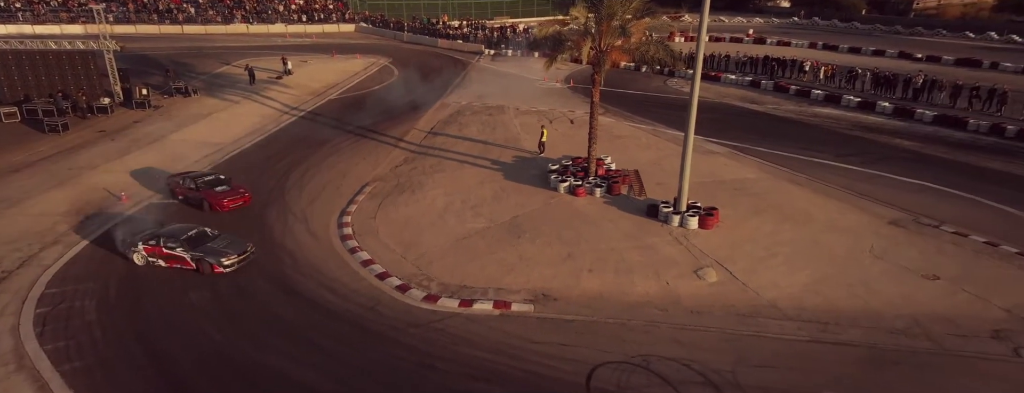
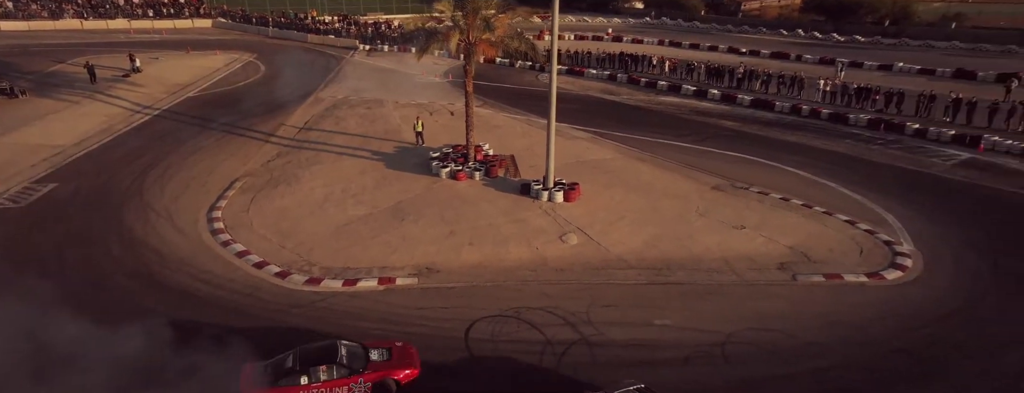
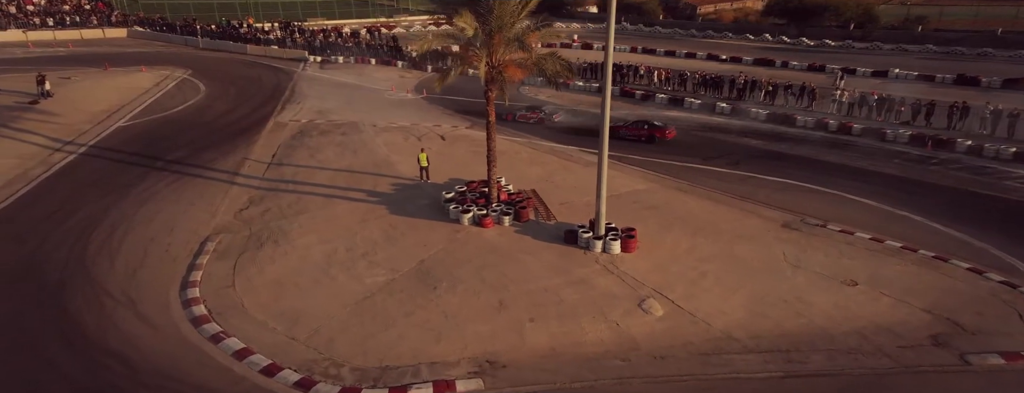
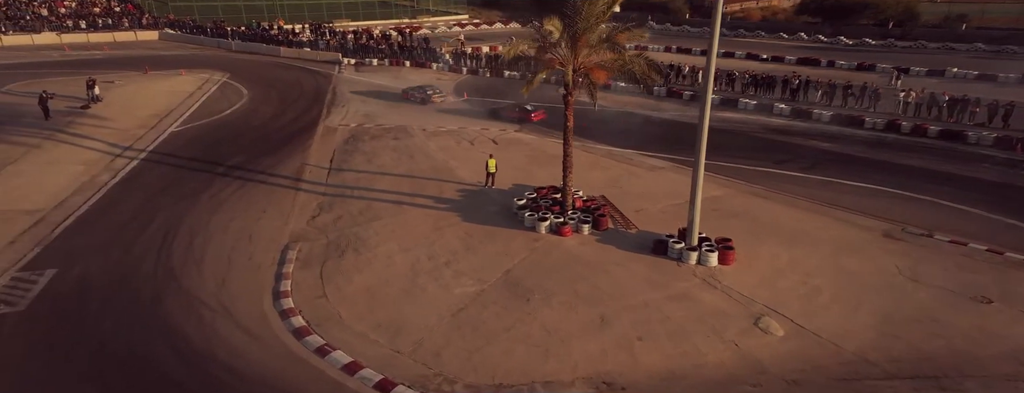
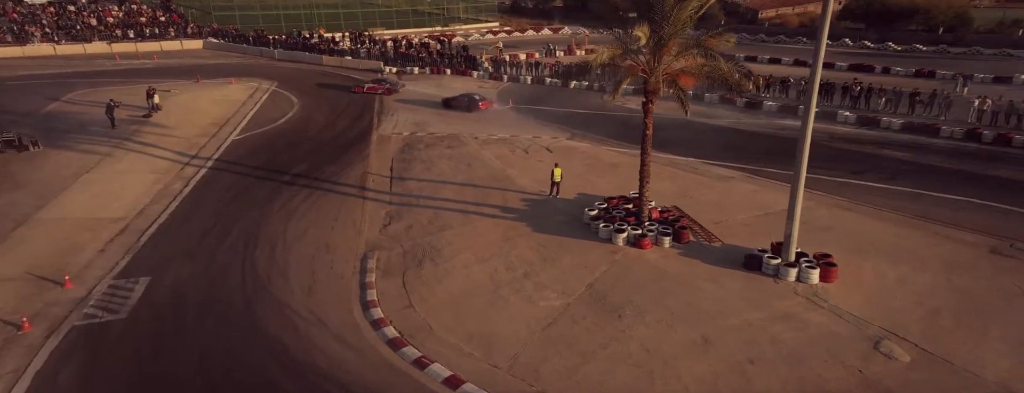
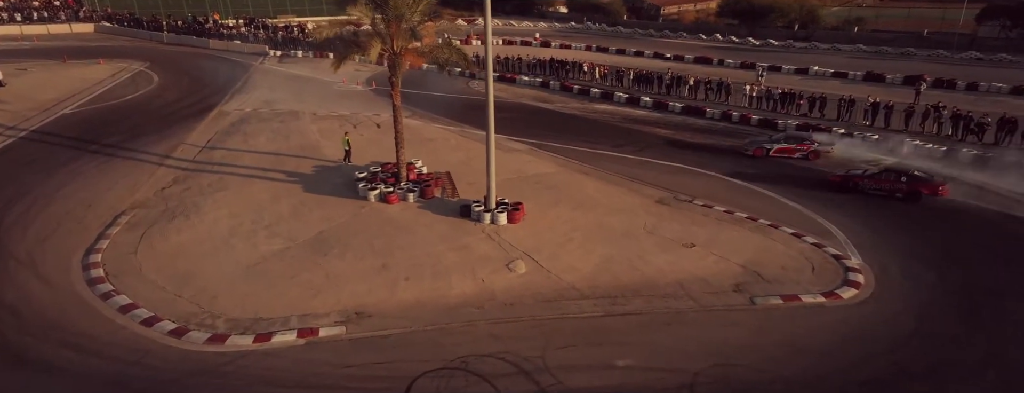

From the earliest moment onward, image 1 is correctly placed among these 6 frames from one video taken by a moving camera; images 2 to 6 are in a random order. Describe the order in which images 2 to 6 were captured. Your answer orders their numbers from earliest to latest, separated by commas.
2, 6, 3, 4, 5
